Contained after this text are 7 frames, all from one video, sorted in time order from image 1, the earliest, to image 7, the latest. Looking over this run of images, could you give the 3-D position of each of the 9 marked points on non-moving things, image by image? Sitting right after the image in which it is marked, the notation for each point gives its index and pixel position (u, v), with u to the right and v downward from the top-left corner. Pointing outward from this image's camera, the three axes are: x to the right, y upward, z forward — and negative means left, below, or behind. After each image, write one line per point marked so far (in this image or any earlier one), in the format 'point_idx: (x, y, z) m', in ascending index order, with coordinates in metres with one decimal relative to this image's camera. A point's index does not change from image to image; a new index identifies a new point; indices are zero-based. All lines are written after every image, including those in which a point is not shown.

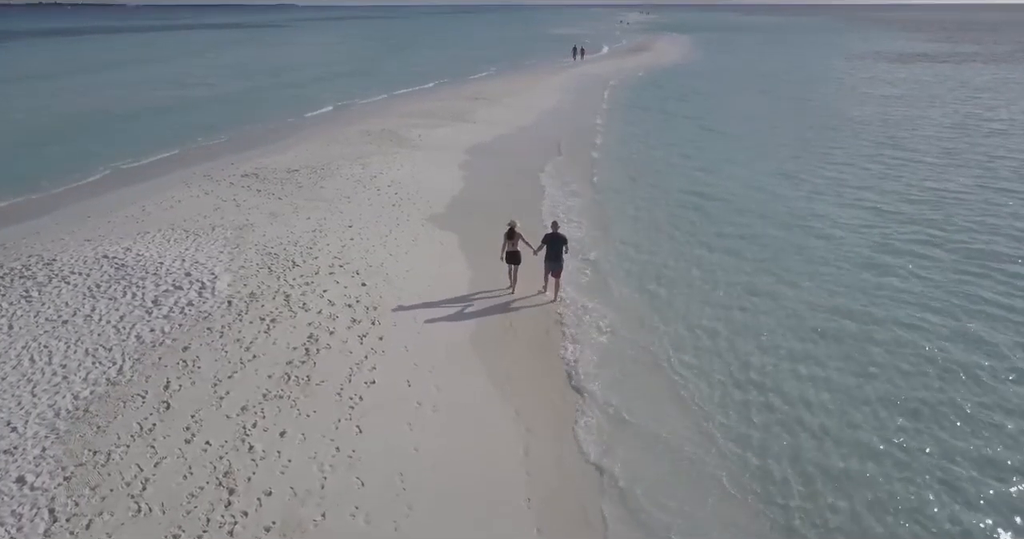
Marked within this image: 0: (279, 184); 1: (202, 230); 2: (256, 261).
0: (-6.6, +2.4, +17.3) m
1: (-7.0, +0.9, +13.7) m
2: (-5.1, +0.2, +12.2) m
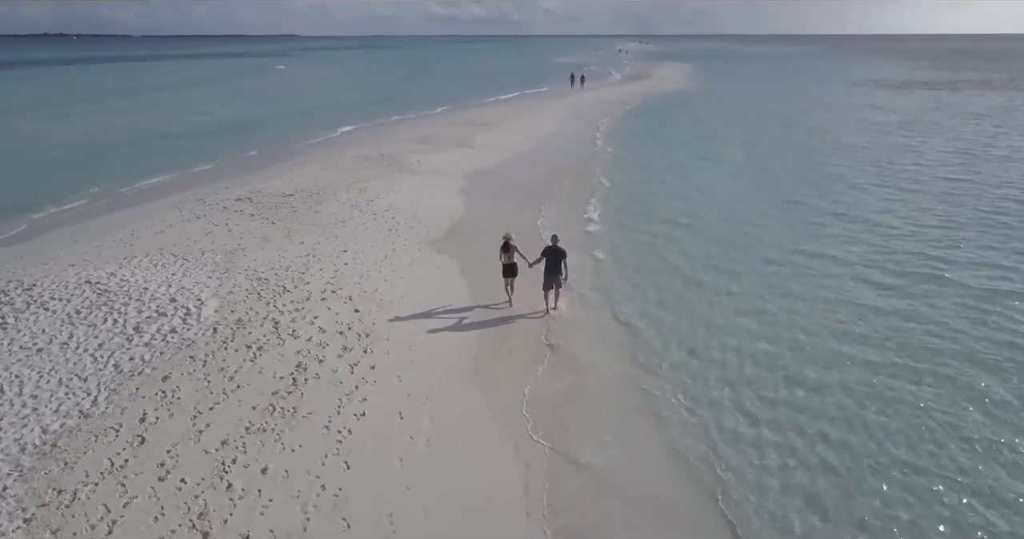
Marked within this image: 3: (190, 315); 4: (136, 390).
0: (-6.6, +1.7, +16.9) m
1: (-7.0, +0.3, +13.3) m
2: (-5.2, -0.3, +11.8) m
3: (-5.5, -0.8, +10.4) m
4: (-5.4, -1.7, +8.7) m
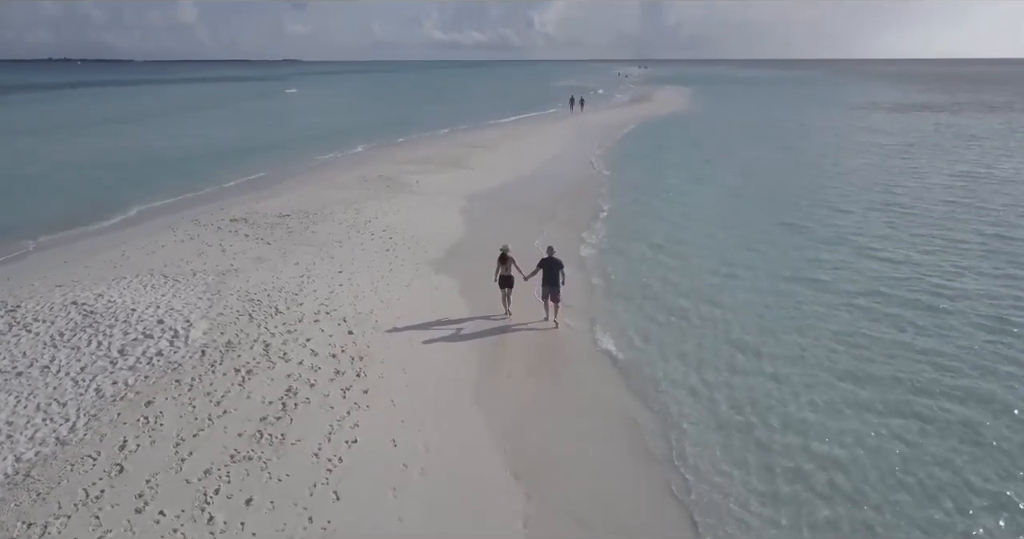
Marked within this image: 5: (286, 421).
0: (-6.6, +1.1, +16.7) m
1: (-7.0, -0.1, +13.0) m
2: (-5.2, -0.7, +11.5) m
3: (-5.5, -1.1, +10.1) m
4: (-5.4, -2.0, +8.3) m
5: (-3.2, -2.1, +8.6) m
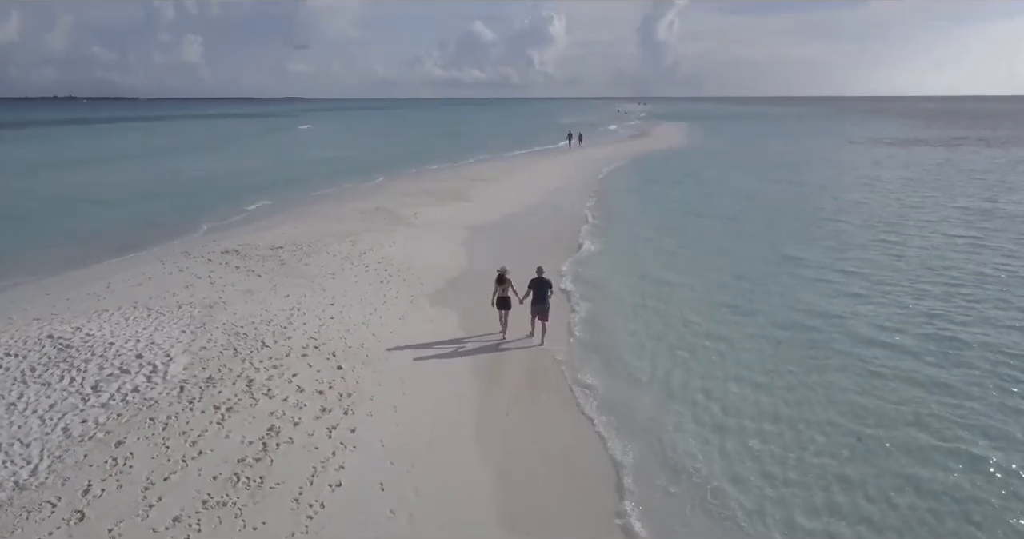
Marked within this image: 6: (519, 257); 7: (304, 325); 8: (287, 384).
0: (-6.7, +0.2, +16.3) m
1: (-7.1, -0.8, +12.6) m
2: (-5.2, -1.3, +11.0) m
3: (-5.6, -1.6, +9.6) m
4: (-5.4, -2.4, +7.8) m
5: (-3.2, -2.5, +8.0) m
6: (+0.3, +0.4, +18.9) m
7: (-4.1, -1.1, +12.2) m
8: (-3.6, -1.8, +9.8) m
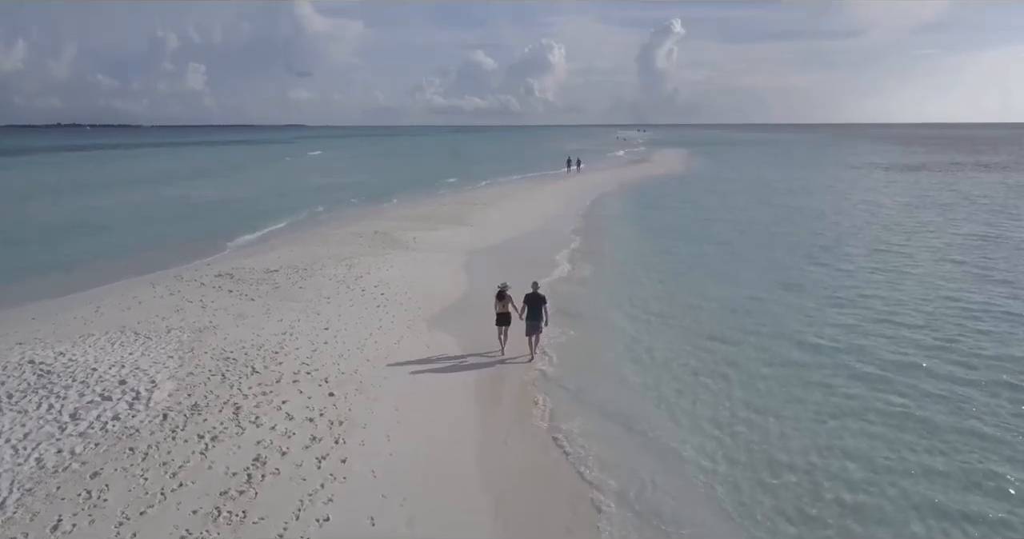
0: (-6.7, -0.4, +15.9) m
1: (-7.1, -1.2, +12.2) m
2: (-5.2, -1.7, +10.6) m
3: (-5.6, -1.9, +9.2) m
4: (-5.4, -2.6, +7.3) m
5: (-3.2, -2.8, +7.5) m
6: (+0.2, -0.3, +18.6) m
7: (-4.2, -1.5, +11.8) m
8: (-3.6, -2.2, +9.3) m
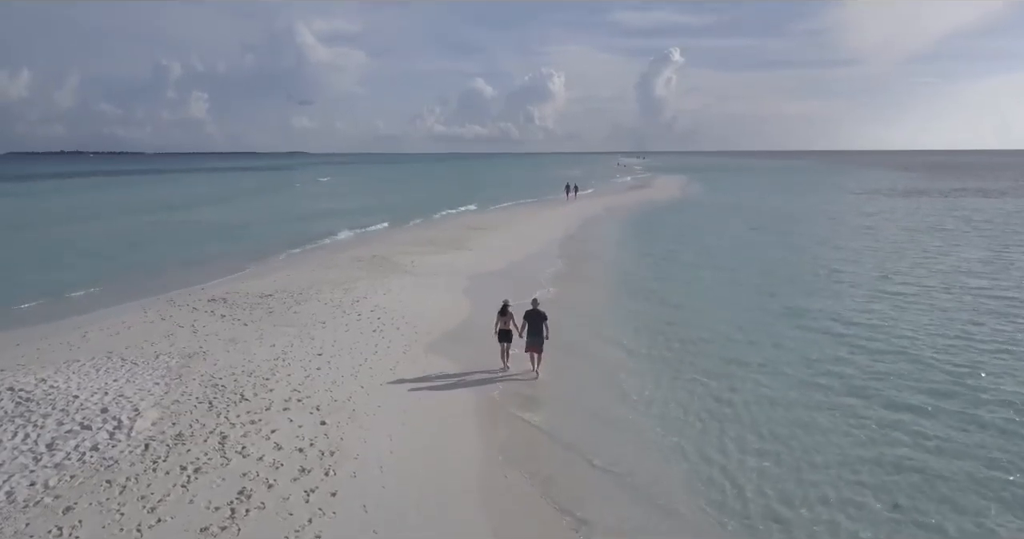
0: (-6.7, -1.0, +15.6) m
1: (-7.1, -1.7, +11.8) m
2: (-5.2, -2.1, +10.1) m
3: (-5.6, -2.3, +8.7) m
4: (-5.5, -2.9, +6.9) m
5: (-3.2, -3.0, +7.1) m
6: (+0.2, -1.1, +18.2) m
7: (-4.2, -2.0, +11.4) m
8: (-3.6, -2.5, +8.9) m
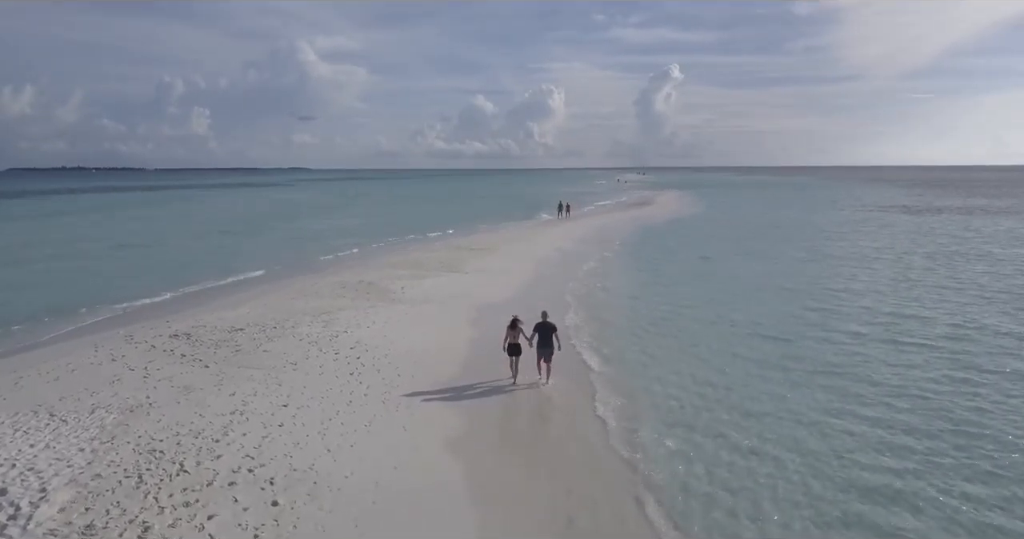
0: (-6.8, -1.8, +13.9) m
1: (-7.2, -2.4, +10.1) m
2: (-5.3, -2.7, +8.4) m
3: (-5.7, -2.9, +7.0) m
4: (-5.5, -3.4, +5.1) m
5: (-3.3, -3.6, +5.3) m
6: (+0.2, -1.9, +16.5) m
7: (-4.2, -2.6, +9.7) m
8: (-3.7, -3.1, +7.2) m
